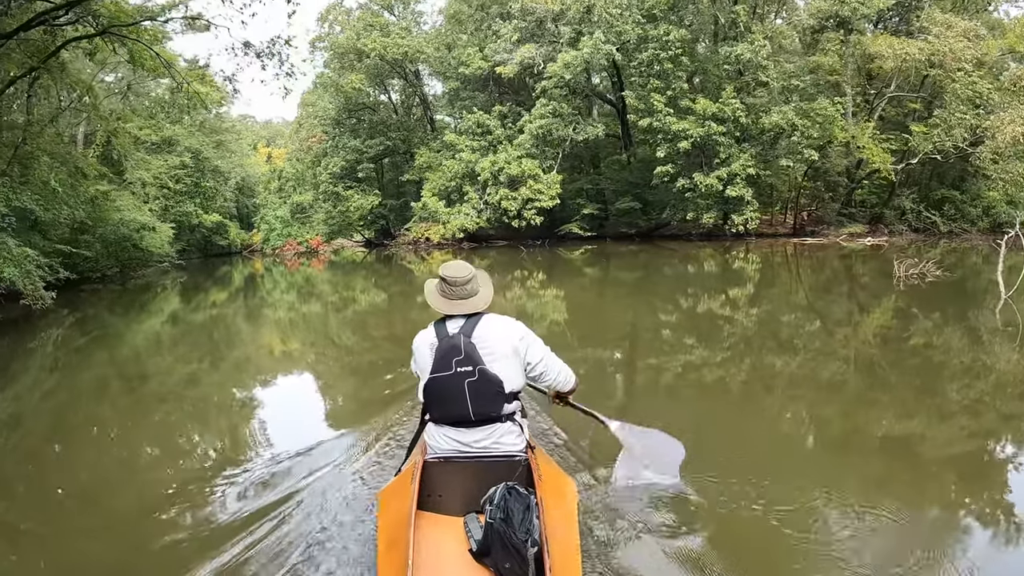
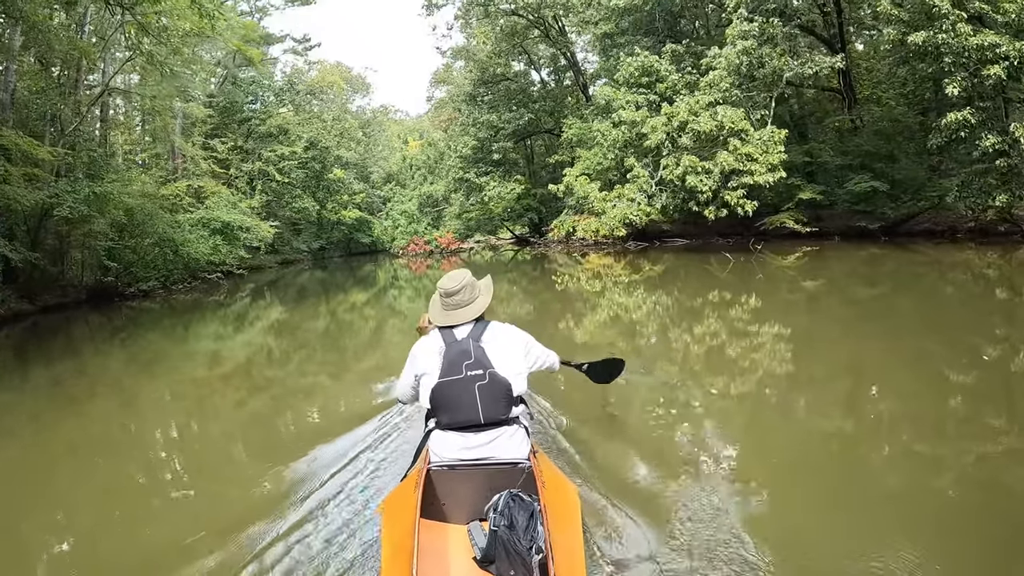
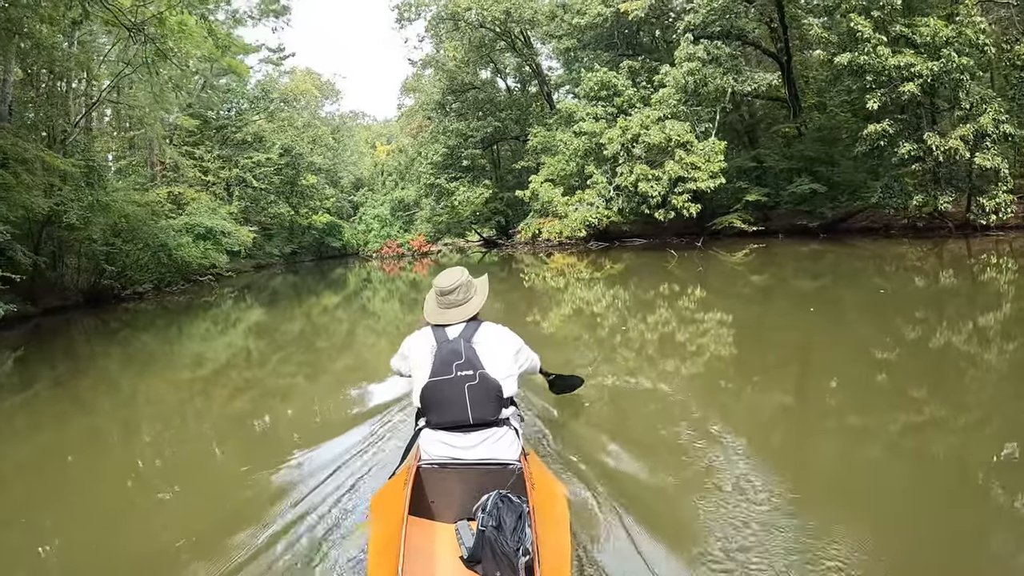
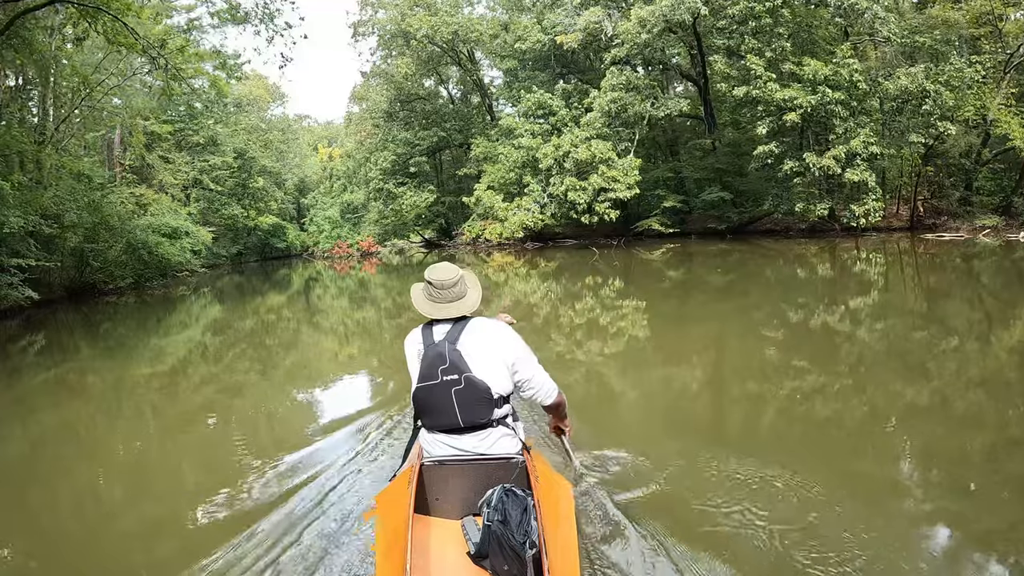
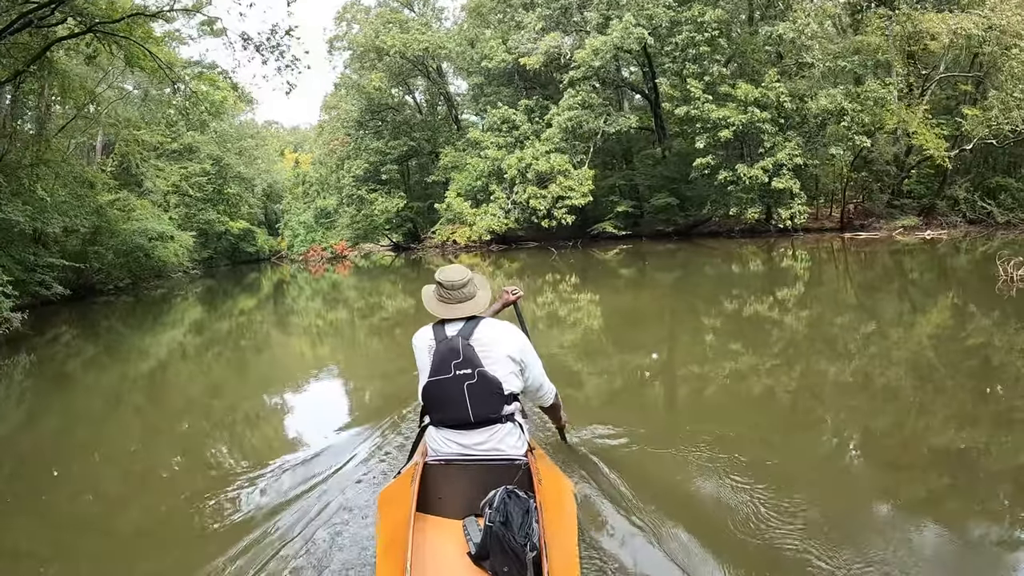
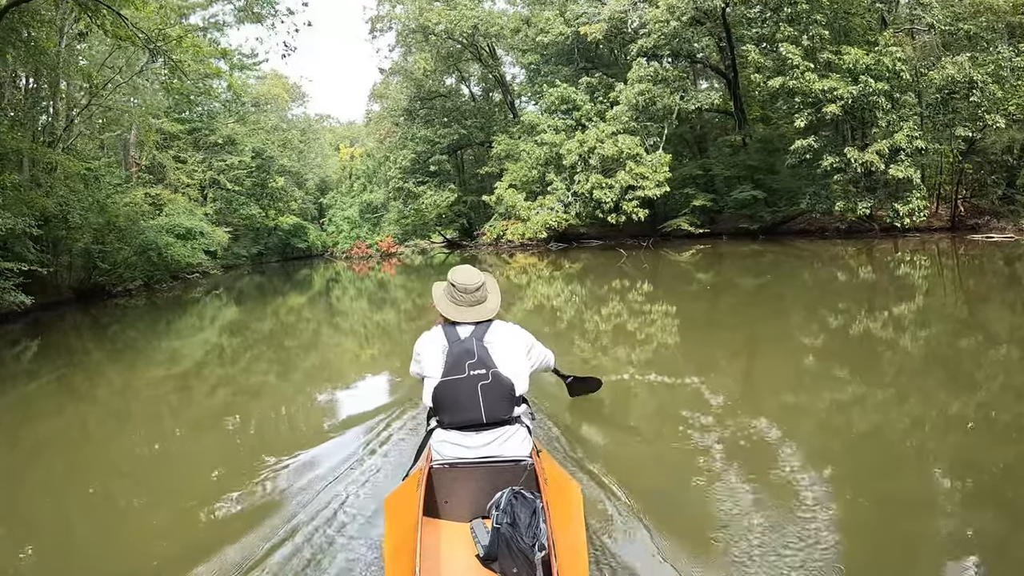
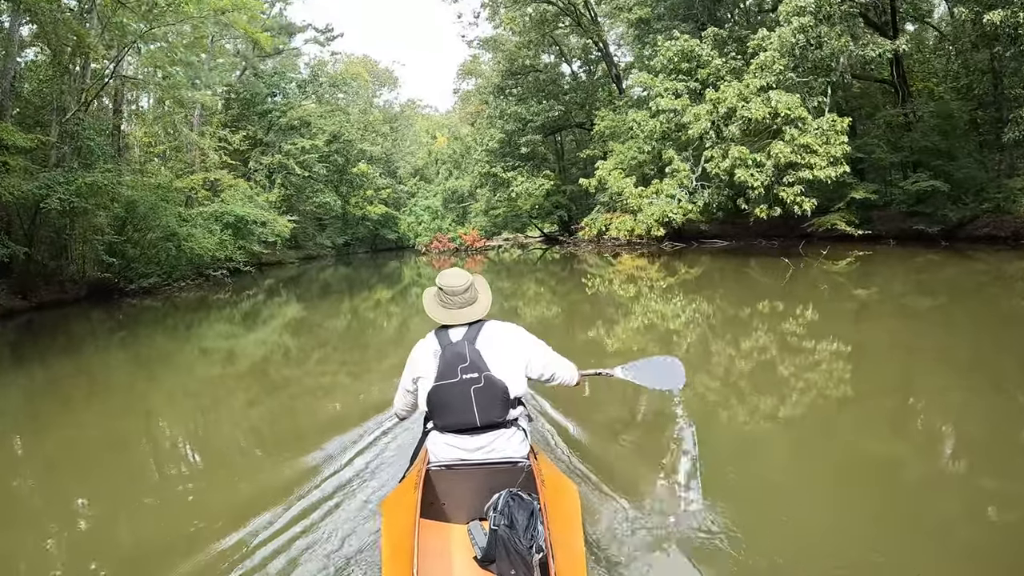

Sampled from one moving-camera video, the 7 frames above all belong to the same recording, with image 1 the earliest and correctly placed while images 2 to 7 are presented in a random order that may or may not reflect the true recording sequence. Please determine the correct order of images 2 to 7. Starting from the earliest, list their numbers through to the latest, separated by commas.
5, 4, 6, 3, 2, 7
